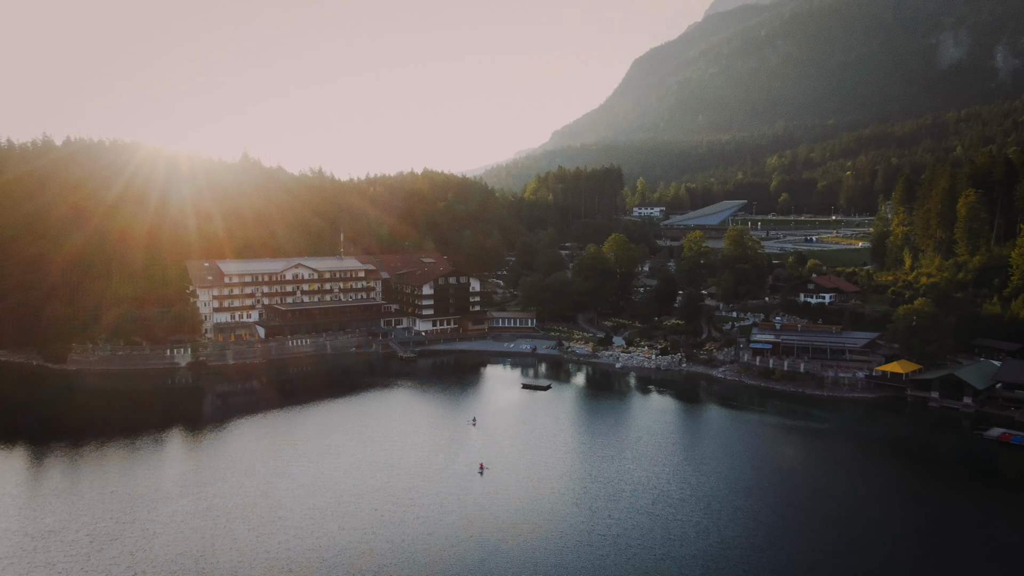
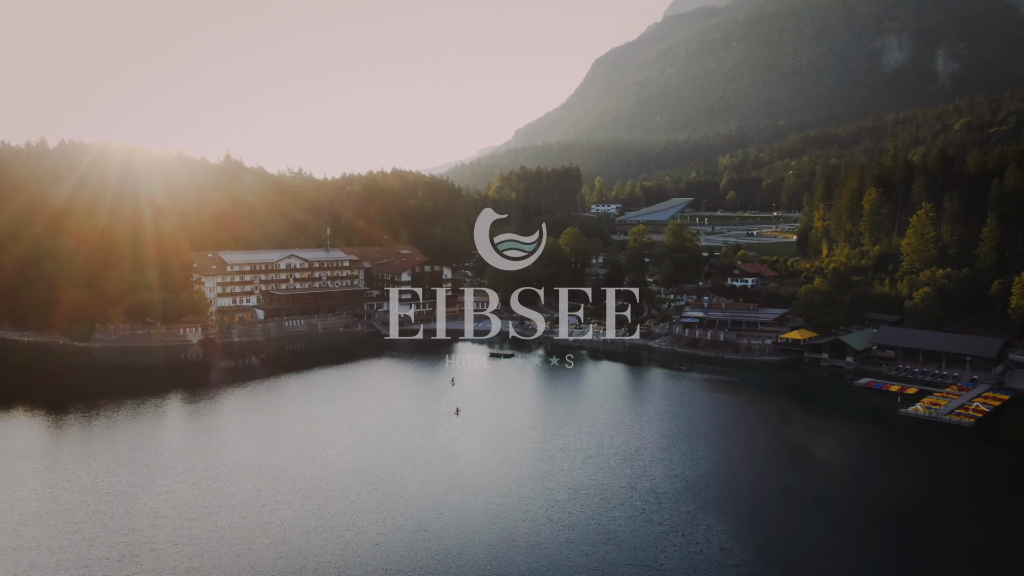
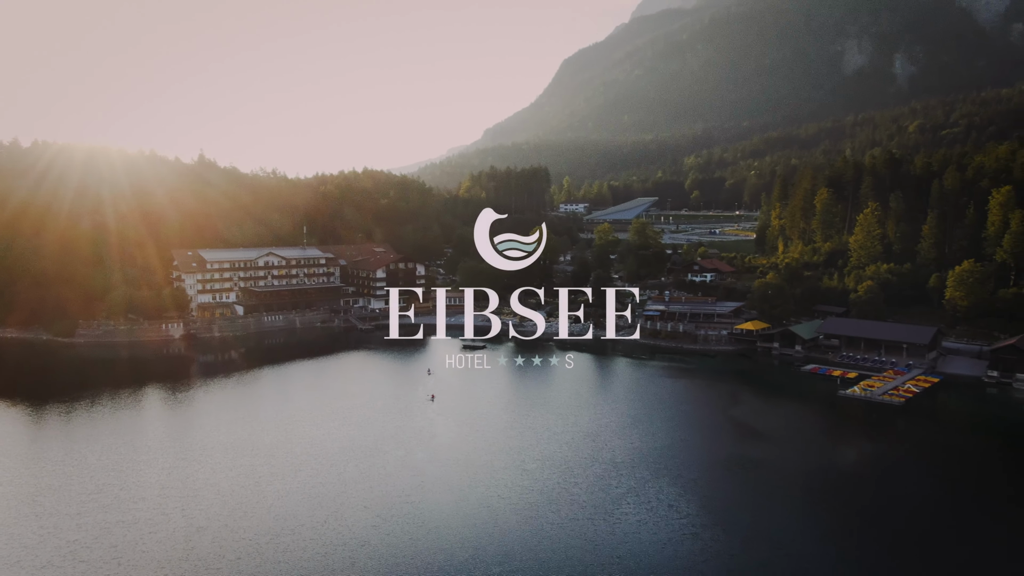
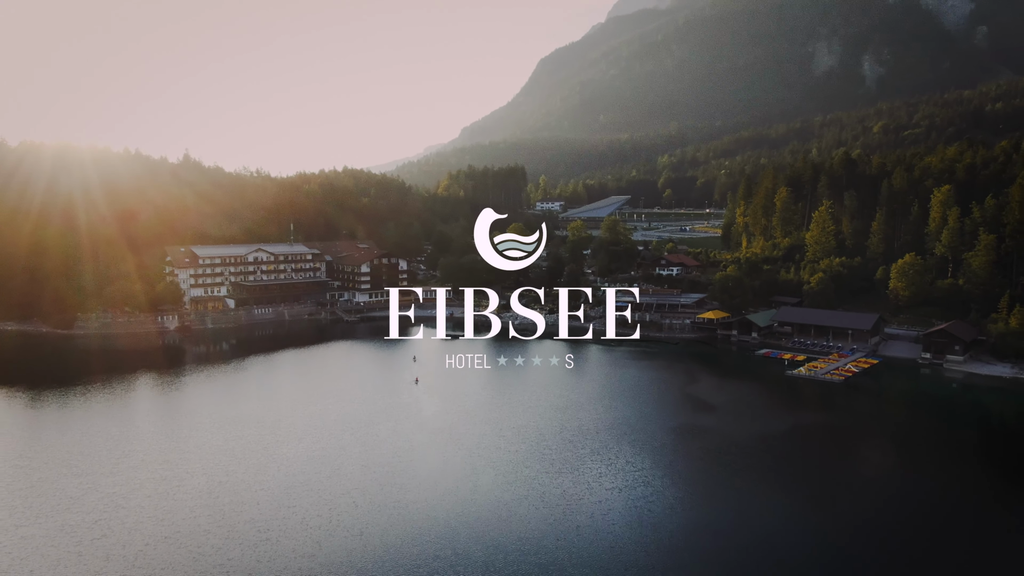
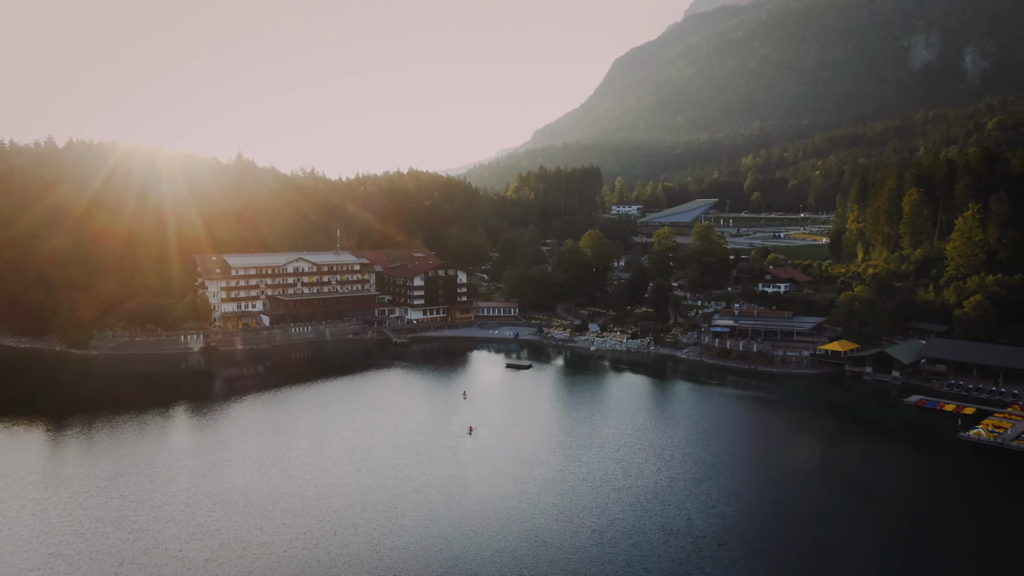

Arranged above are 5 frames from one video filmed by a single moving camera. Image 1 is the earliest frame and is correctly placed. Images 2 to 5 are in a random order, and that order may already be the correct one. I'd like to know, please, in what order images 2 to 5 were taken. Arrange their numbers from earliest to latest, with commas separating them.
5, 2, 3, 4
